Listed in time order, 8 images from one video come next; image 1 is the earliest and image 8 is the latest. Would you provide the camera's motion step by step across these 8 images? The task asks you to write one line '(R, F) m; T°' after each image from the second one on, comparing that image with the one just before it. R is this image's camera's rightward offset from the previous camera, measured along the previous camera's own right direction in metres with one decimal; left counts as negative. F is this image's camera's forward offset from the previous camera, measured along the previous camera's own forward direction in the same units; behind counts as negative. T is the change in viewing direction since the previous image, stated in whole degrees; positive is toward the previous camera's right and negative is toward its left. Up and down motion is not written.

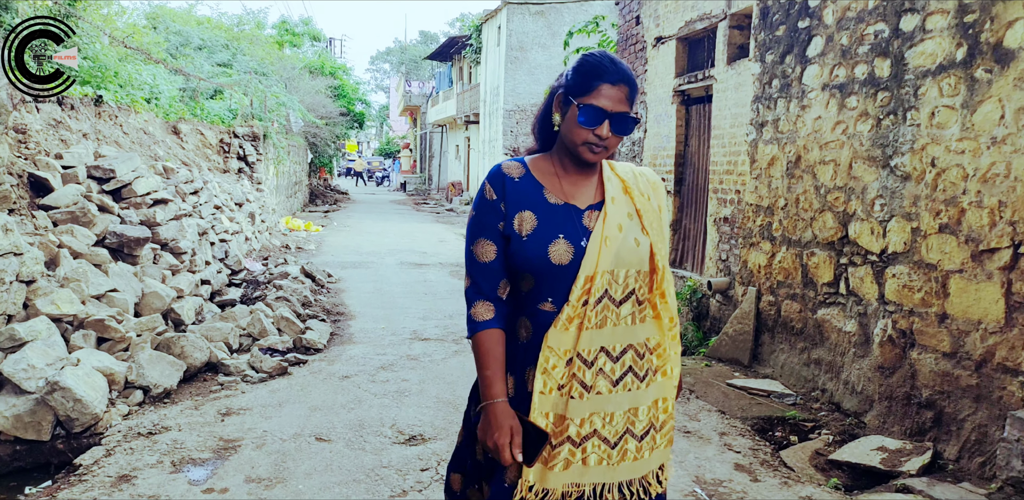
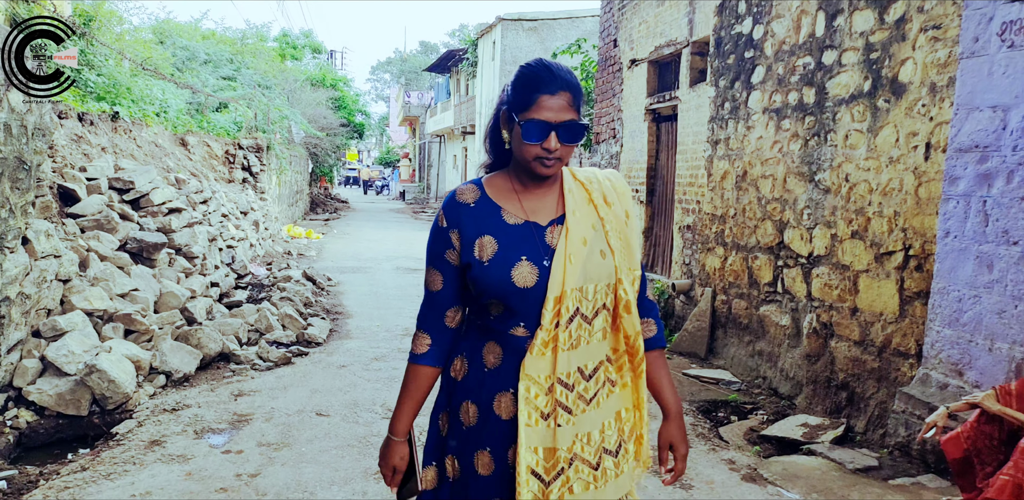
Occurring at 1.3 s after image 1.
(+0.2, -0.6) m; 0°
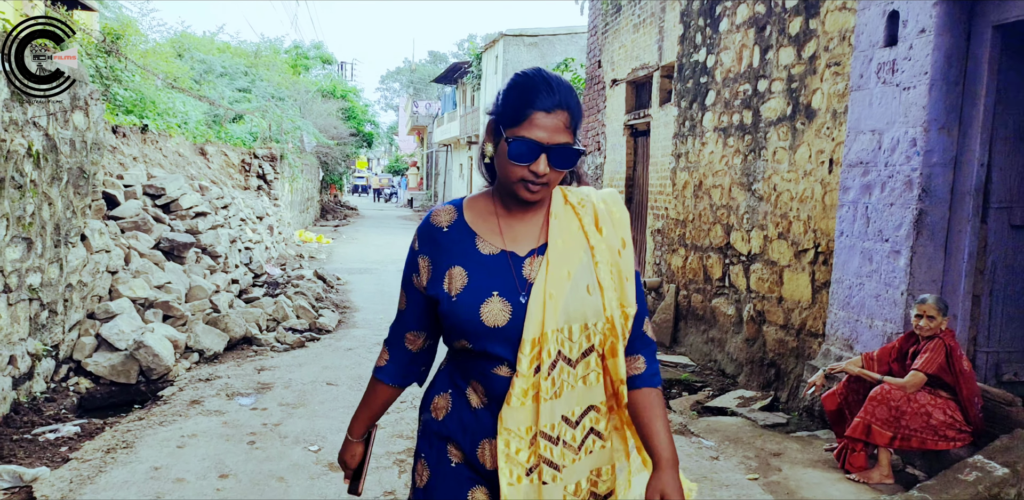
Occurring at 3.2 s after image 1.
(+0.2, -0.8) m; -1°
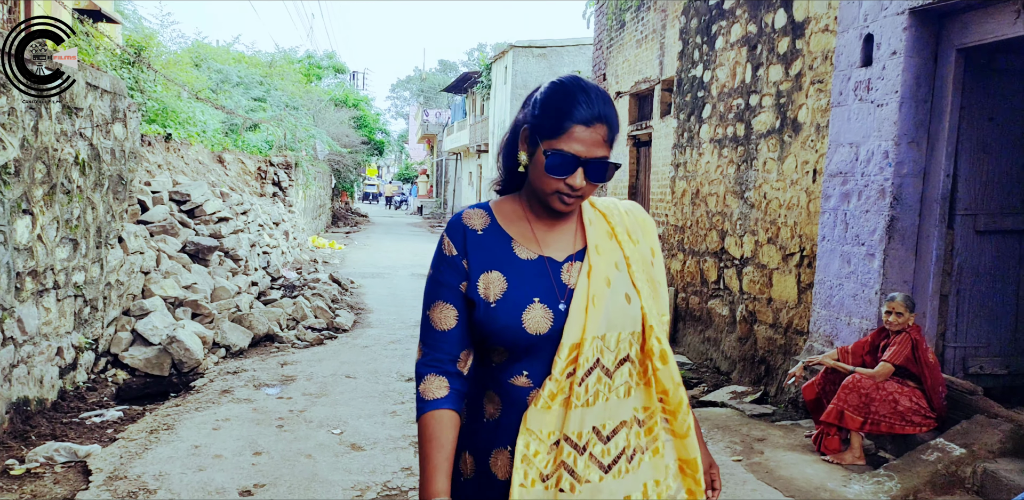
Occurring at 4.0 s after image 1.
(0.0, -0.4) m; -1°
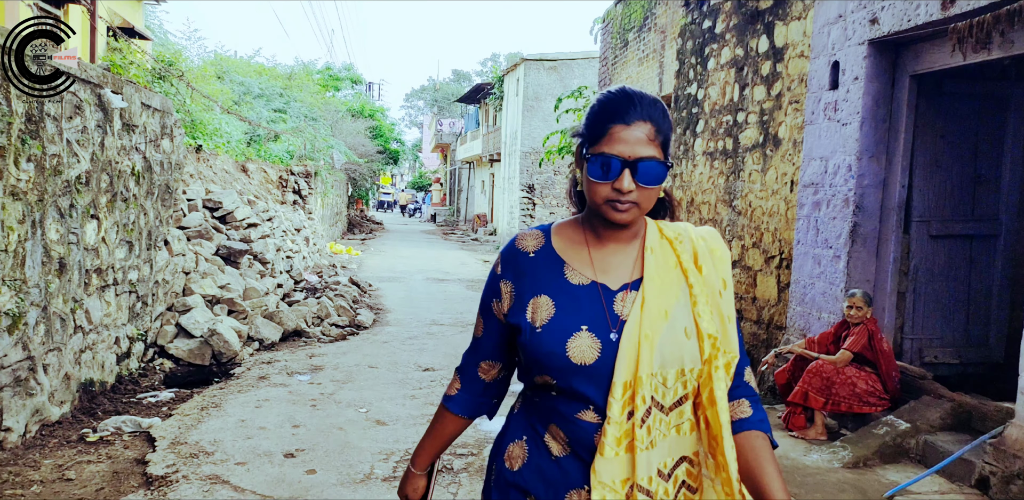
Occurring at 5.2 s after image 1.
(0.0, -0.6) m; -1°
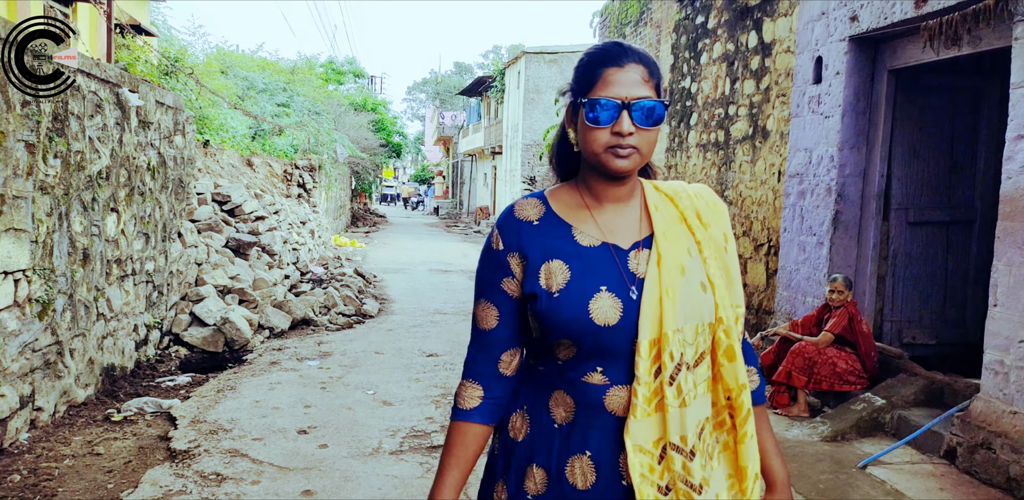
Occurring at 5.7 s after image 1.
(0.0, -0.2) m; 0°
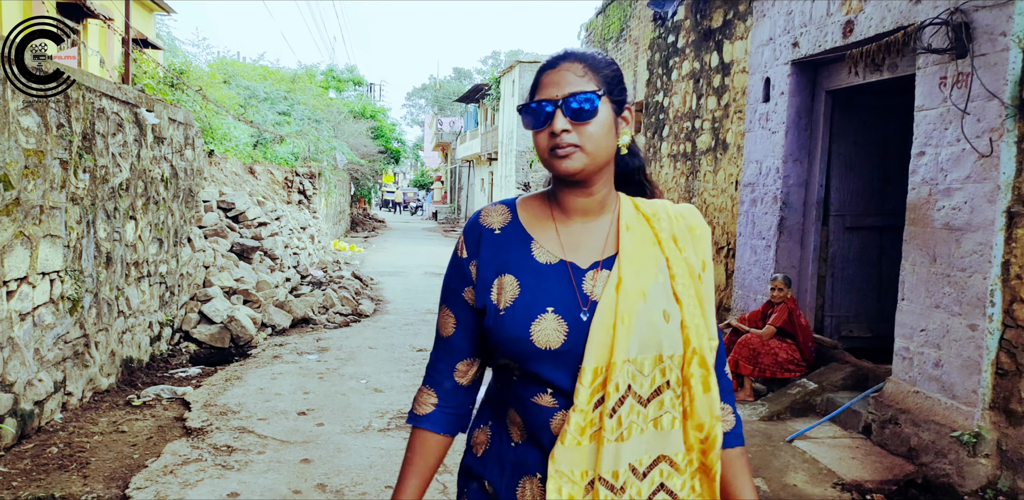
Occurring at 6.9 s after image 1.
(+0.2, -0.5) m; 0°
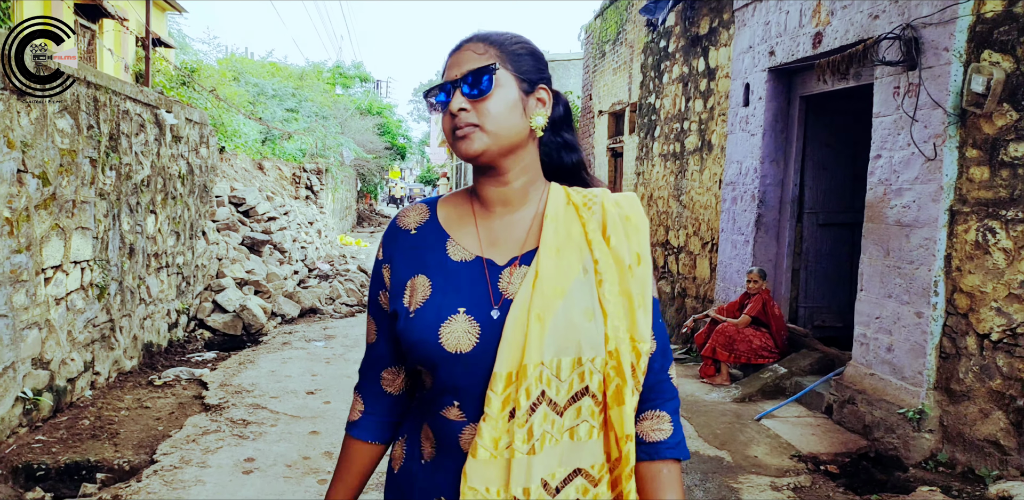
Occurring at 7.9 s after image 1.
(+0.1, -0.4) m; 0°
